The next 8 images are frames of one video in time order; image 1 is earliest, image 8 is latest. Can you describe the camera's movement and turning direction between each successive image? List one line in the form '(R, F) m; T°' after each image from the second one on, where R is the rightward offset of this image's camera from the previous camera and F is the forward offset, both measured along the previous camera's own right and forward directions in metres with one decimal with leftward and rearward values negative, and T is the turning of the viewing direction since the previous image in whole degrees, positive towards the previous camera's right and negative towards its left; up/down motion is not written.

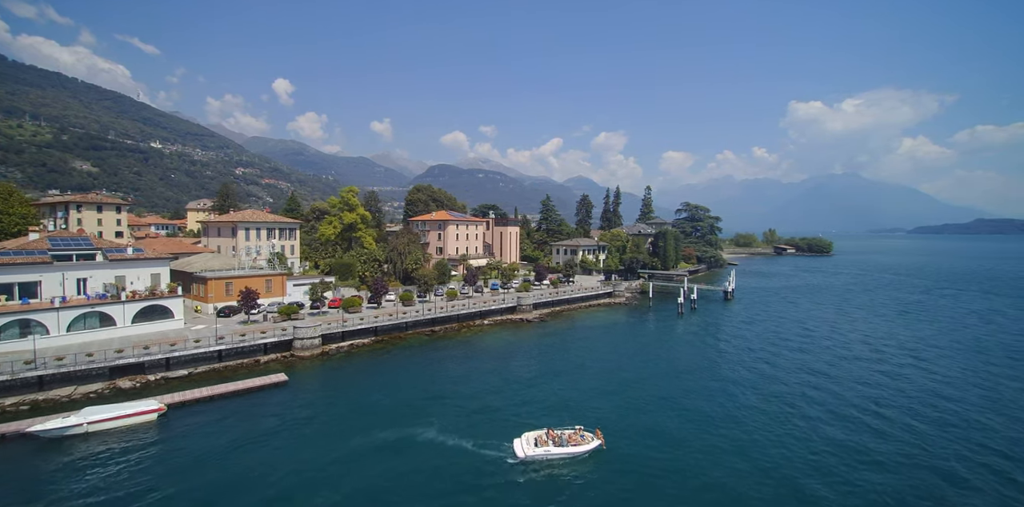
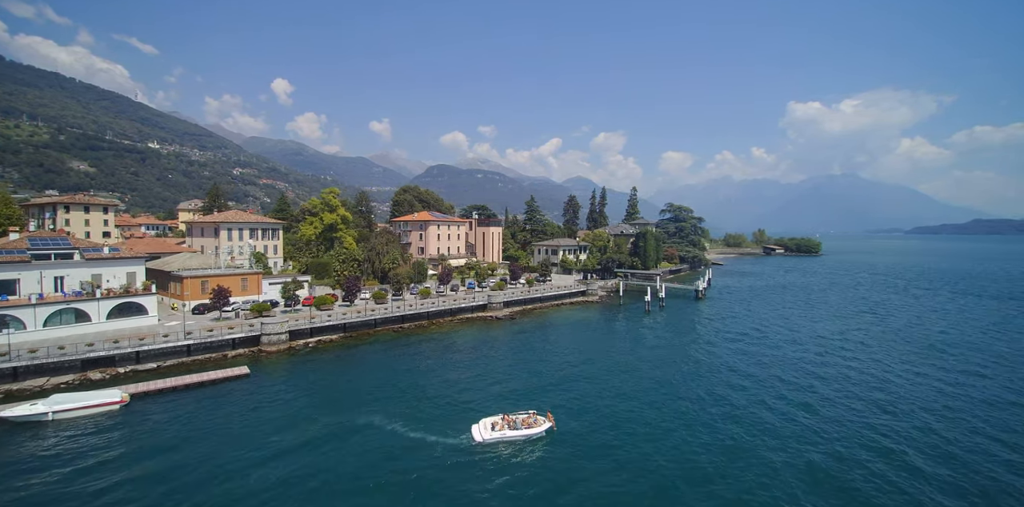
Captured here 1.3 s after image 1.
(+2.8, -1.6) m; 0°
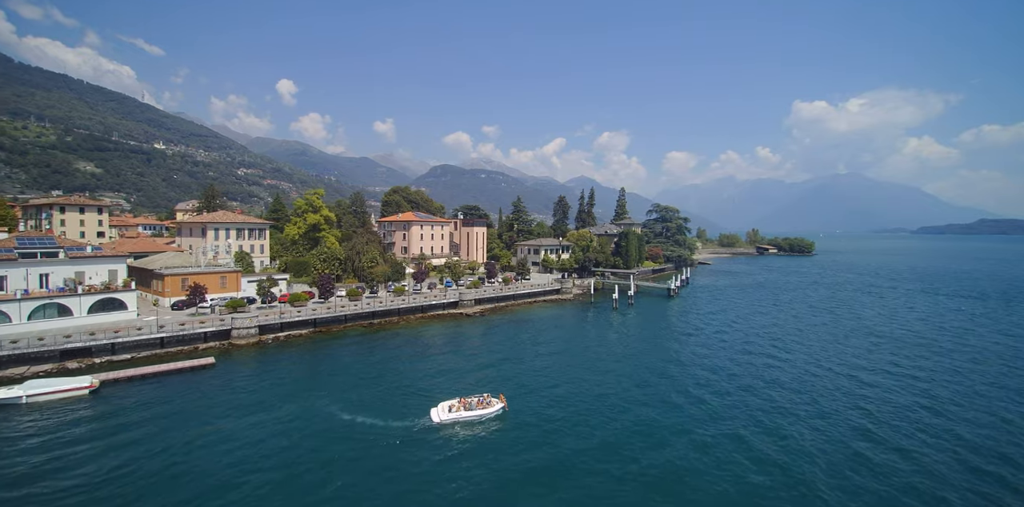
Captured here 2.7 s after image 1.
(+3.5, -2.0) m; -1°
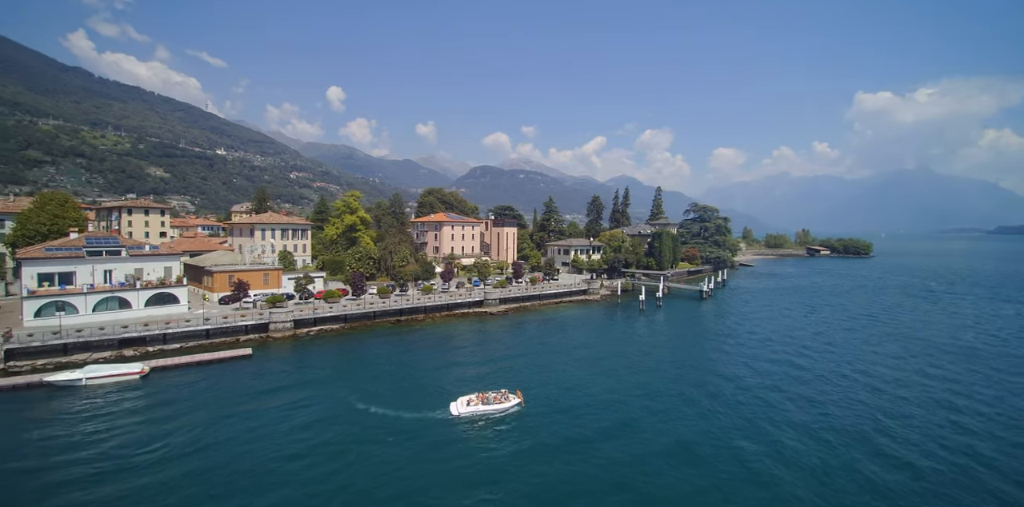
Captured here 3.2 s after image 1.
(+1.8, -0.8) m; -5°
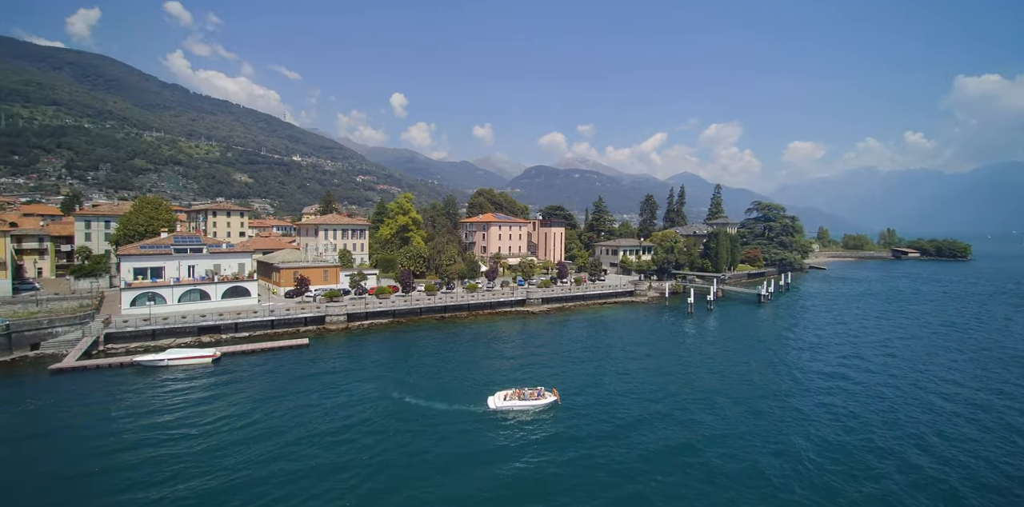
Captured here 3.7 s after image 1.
(+1.9, -0.9) m; -7°
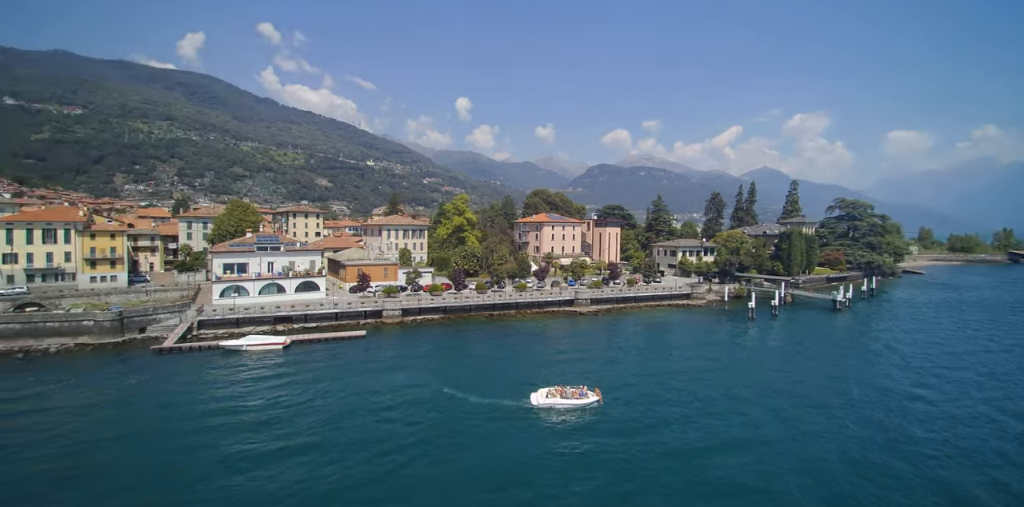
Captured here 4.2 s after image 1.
(+2.2, -1.0) m; -8°
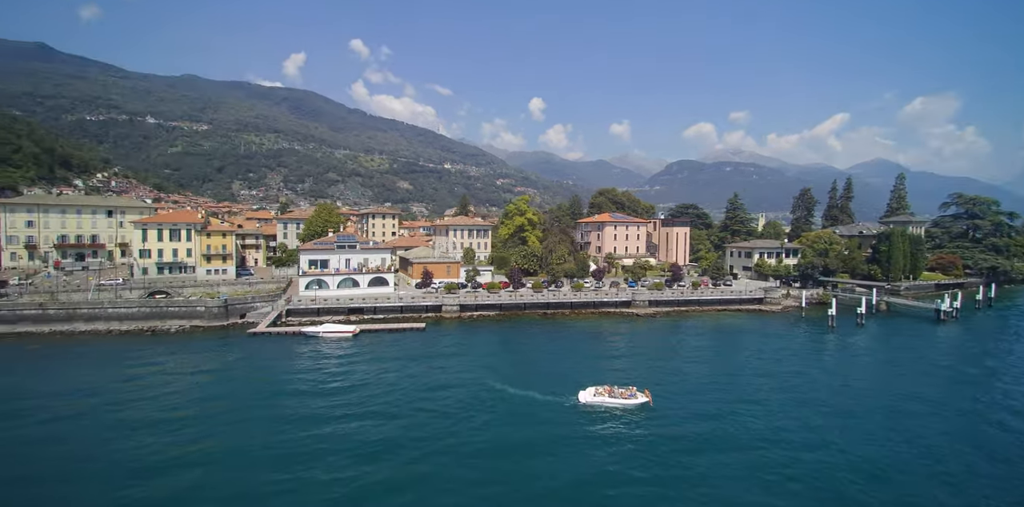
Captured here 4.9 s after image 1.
(+3.1, -1.0) m; -10°
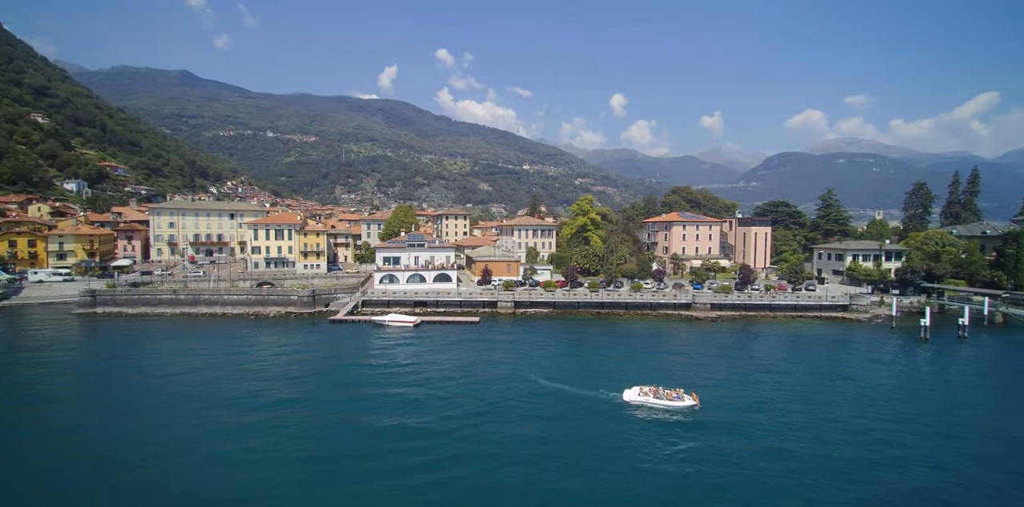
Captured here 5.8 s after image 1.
(+4.4, -0.9) m; -12°
